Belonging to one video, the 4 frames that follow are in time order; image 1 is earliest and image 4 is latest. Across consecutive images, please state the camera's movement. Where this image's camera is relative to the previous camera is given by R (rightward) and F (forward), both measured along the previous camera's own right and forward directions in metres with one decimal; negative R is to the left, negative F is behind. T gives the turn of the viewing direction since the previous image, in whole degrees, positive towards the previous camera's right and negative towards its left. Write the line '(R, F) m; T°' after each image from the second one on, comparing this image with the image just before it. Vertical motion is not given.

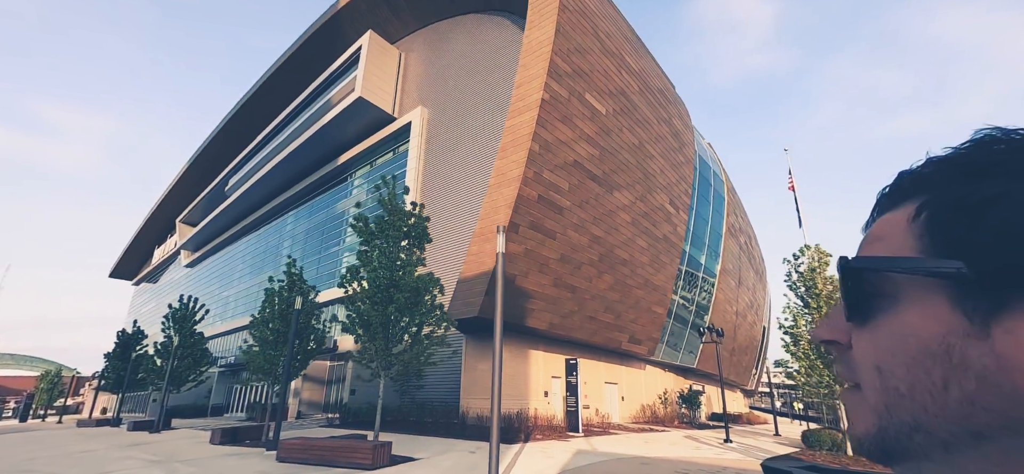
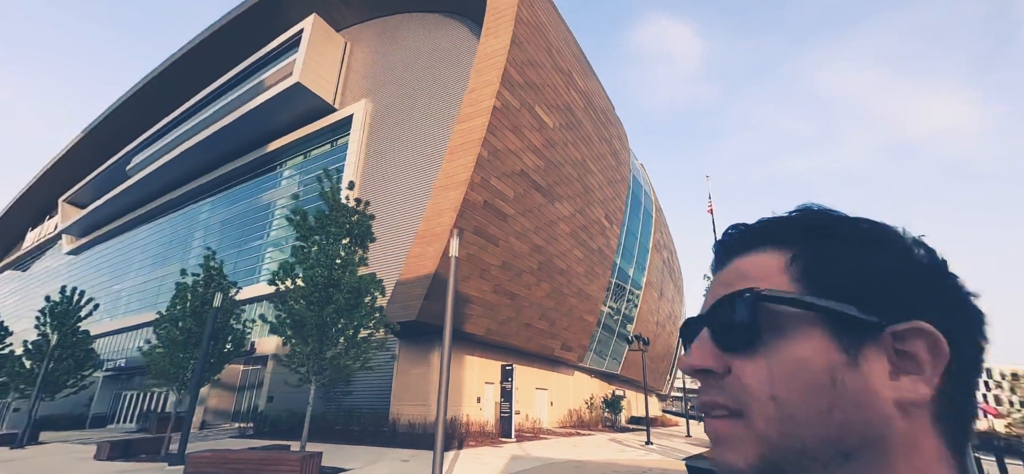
(-0.6, +0.2) m; +9°
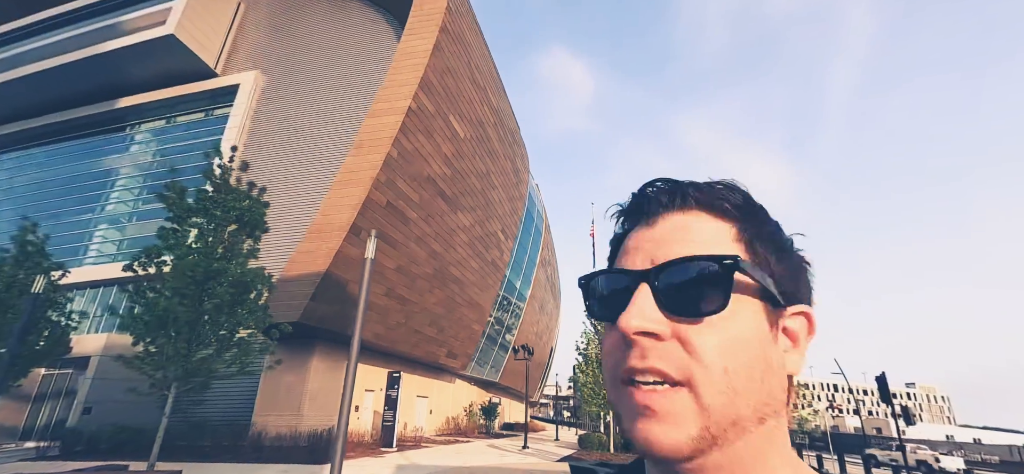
(-1.0, +0.5) m; +15°
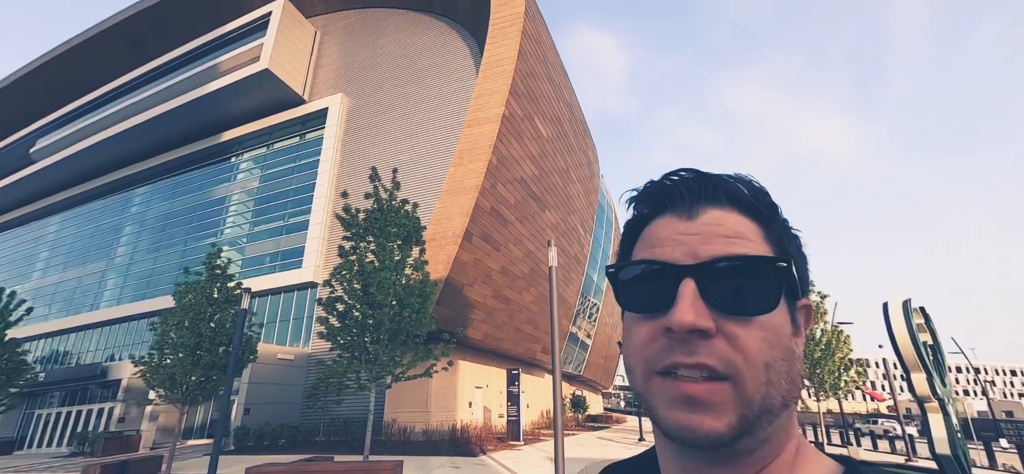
(-2.4, -0.9) m; -6°
